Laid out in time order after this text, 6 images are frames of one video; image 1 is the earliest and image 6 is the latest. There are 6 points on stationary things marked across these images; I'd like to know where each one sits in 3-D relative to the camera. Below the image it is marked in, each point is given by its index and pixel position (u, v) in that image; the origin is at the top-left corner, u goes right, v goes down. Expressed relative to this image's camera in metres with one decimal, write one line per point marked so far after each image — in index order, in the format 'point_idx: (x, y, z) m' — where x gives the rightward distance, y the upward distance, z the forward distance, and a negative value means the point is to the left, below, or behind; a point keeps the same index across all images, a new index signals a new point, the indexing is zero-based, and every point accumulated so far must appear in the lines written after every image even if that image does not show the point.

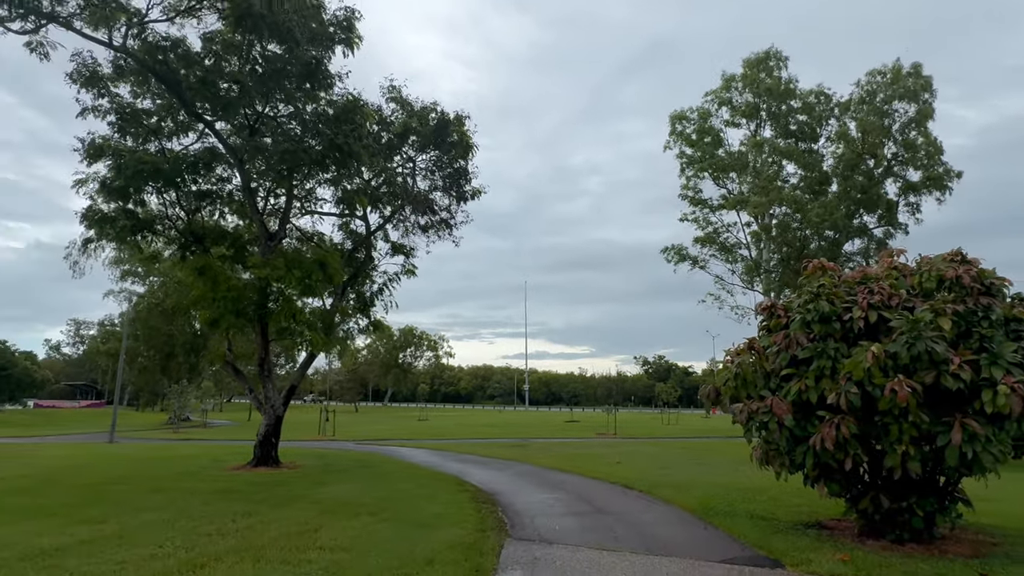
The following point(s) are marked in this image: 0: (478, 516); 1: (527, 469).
0: (-0.5, -3.4, +8.6) m
1: (+0.4, -4.6, +14.8) m
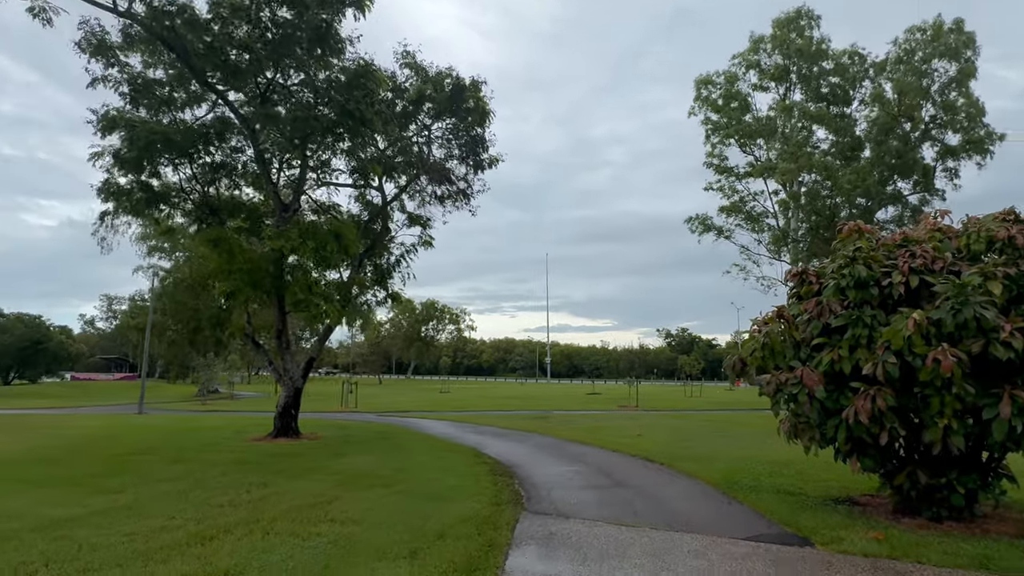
0: (-0.3, -2.9, +8.4) m
1: (+0.9, -3.8, +14.6) m
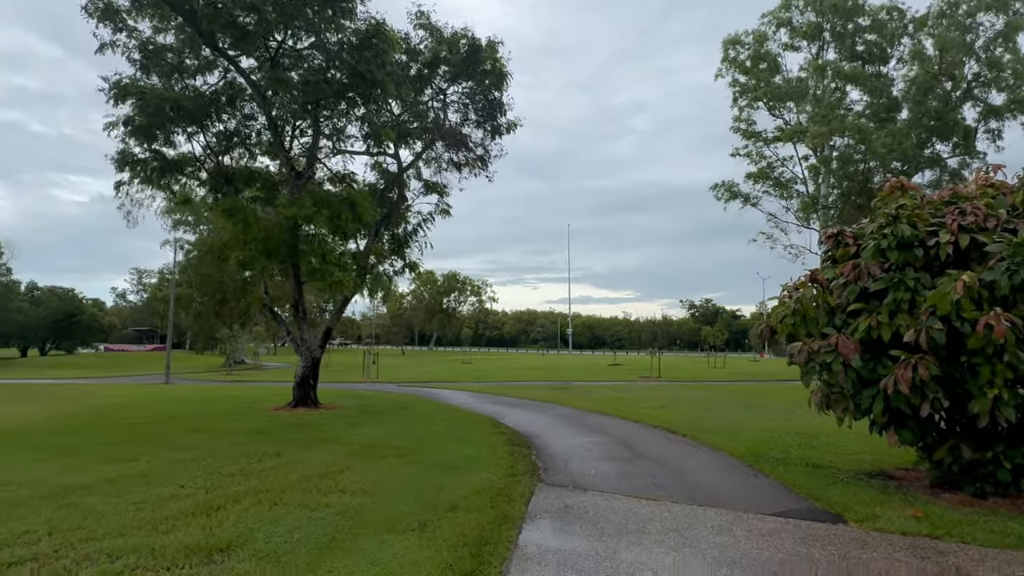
0: (0.0, -2.4, +8.2) m
1: (+1.3, -3.0, +14.4) m
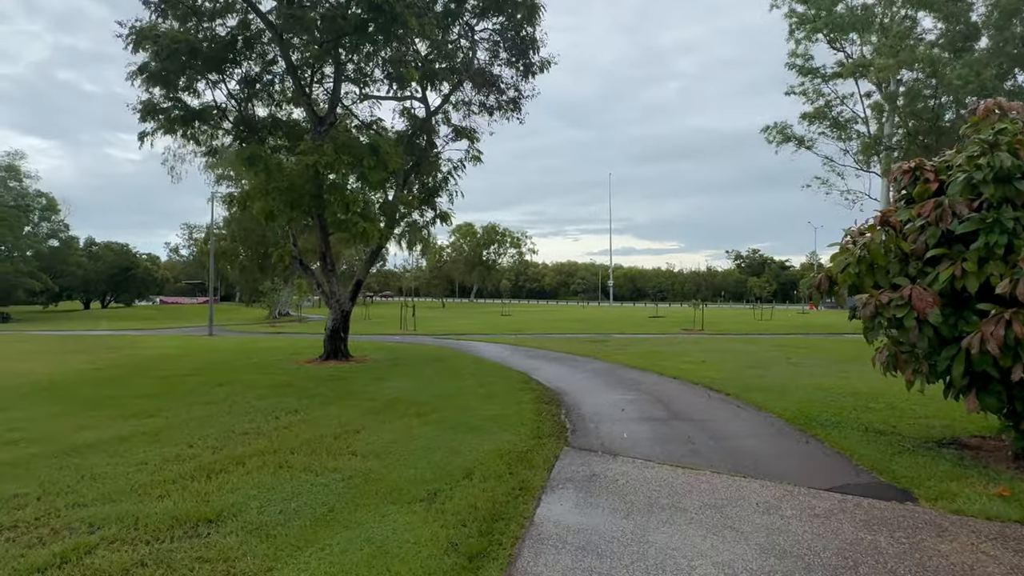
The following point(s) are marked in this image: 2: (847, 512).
0: (+0.3, -1.7, +7.7) m
1: (+2.1, -1.9, +13.8) m
2: (+2.6, -1.7, +4.5) m
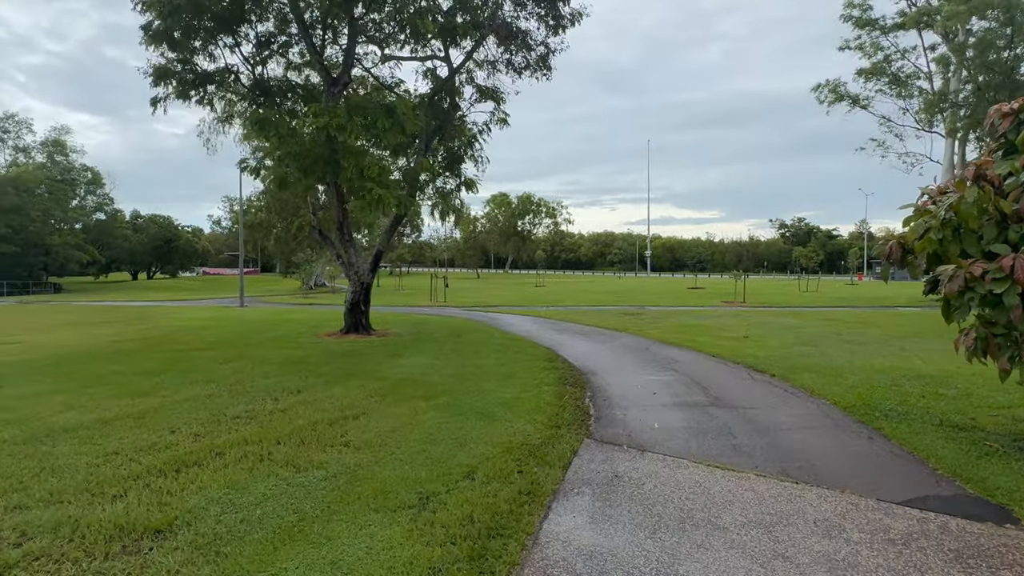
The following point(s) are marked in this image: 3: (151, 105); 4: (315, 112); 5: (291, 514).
0: (+0.5, -1.4, +6.9) m
1: (+2.7, -1.2, +13.0) m
2: (+2.6, -1.5, +3.6) m
3: (-8.3, +4.2, +13.4) m
4: (-3.9, +3.5, +11.6) m
5: (-1.5, -1.5, +3.9) m
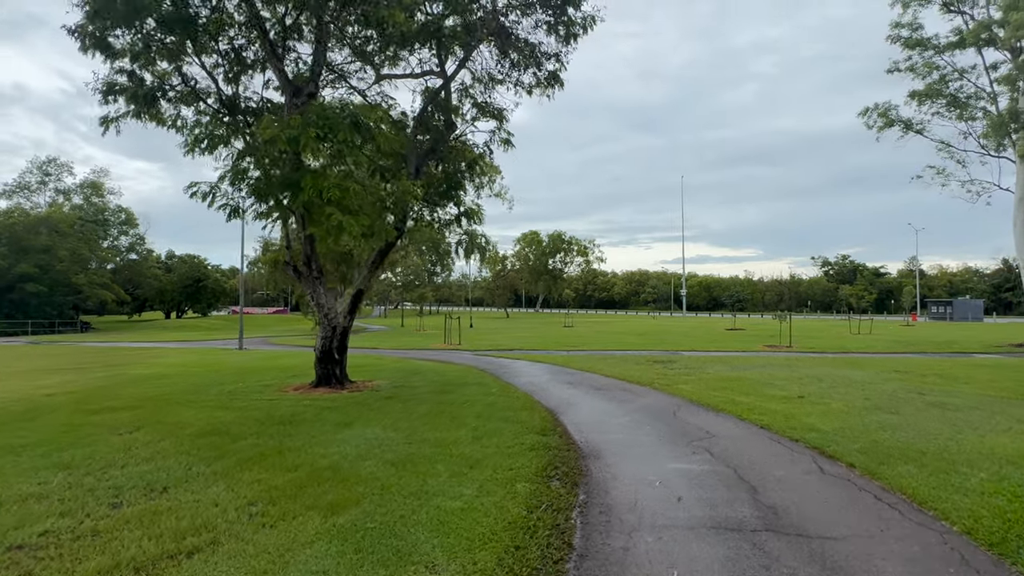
0: (+0.1, -1.8, +4.5) m
1: (+2.6, -2.0, +10.4) m
2: (+1.9, -1.8, +1.0) m
3: (-8.3, +3.3, +11.8) m
4: (-4.1, +2.7, +9.8) m
5: (-2.1, -1.7, +1.6) m
